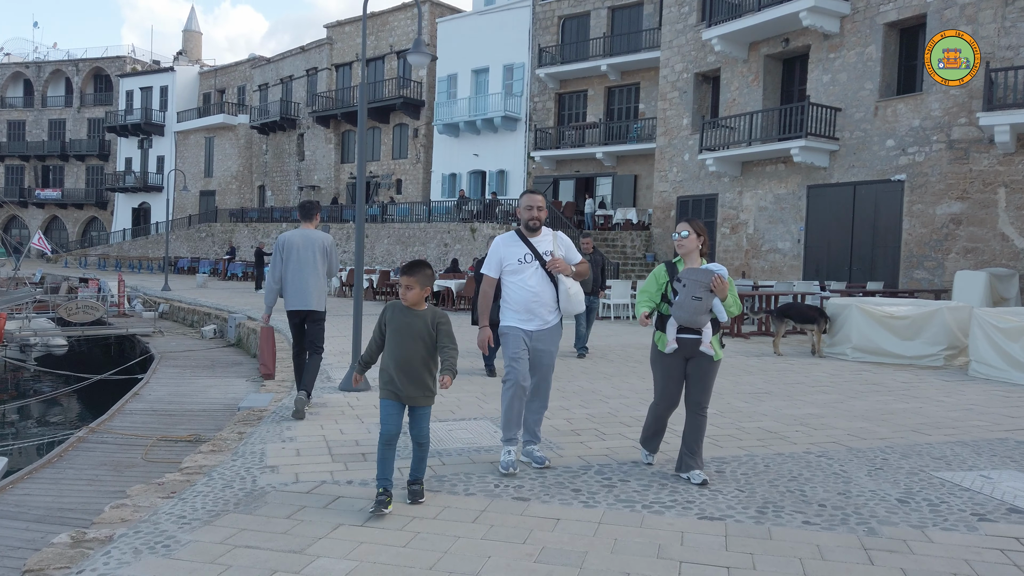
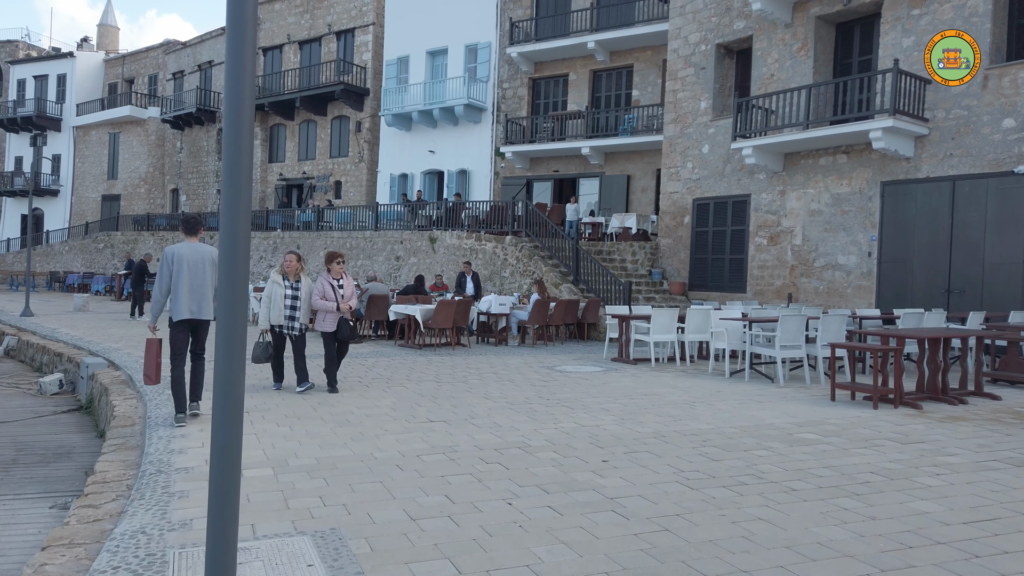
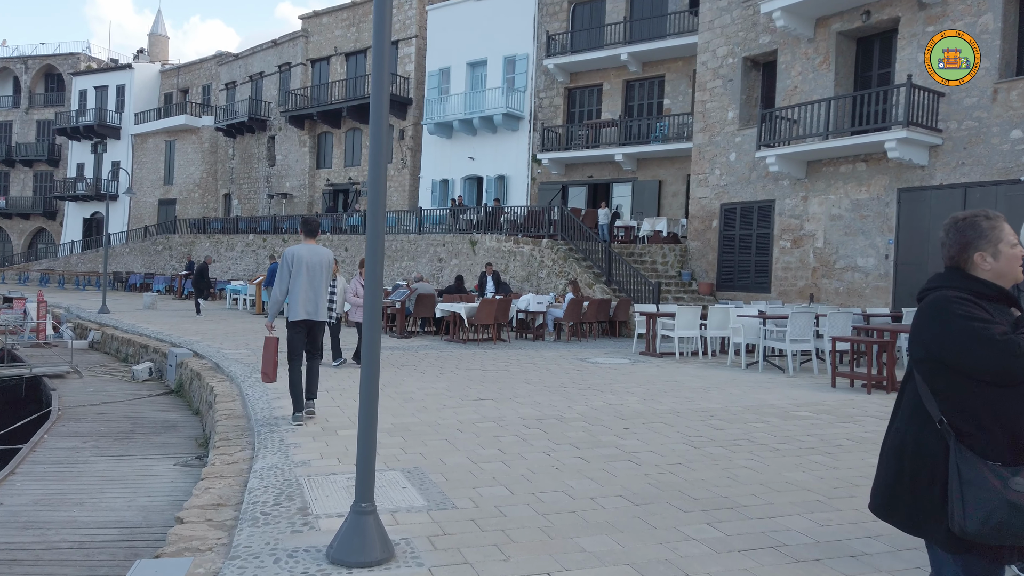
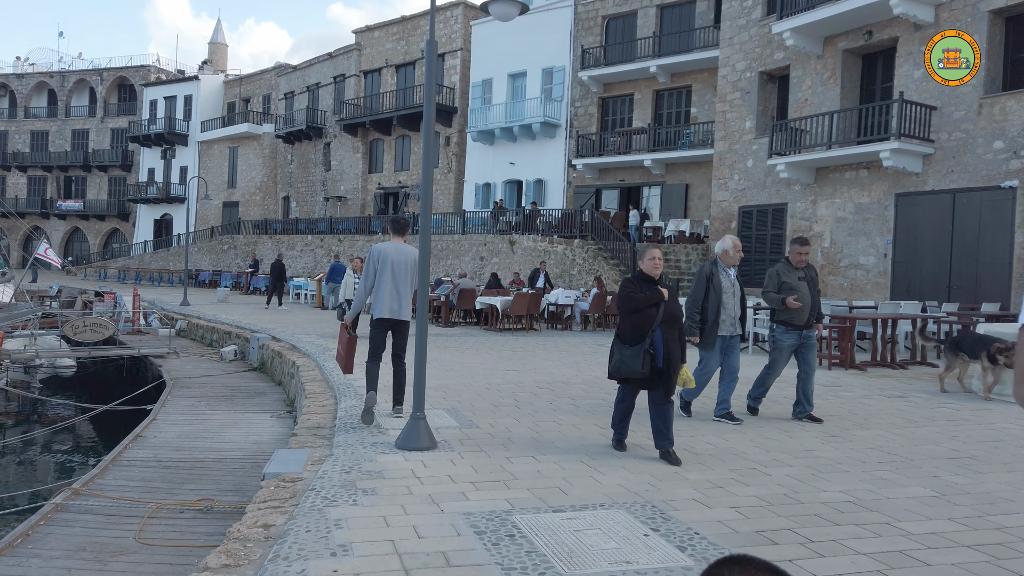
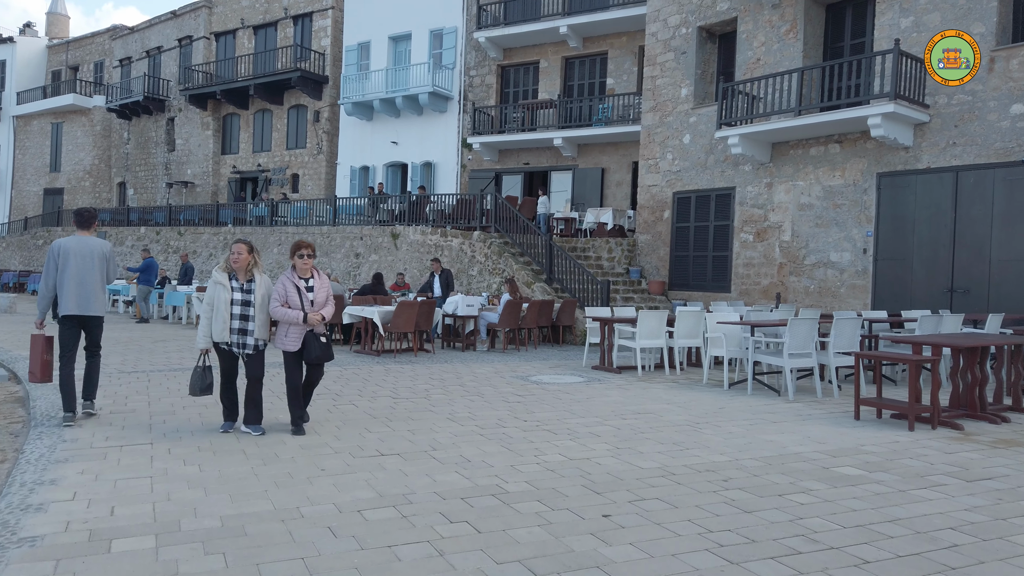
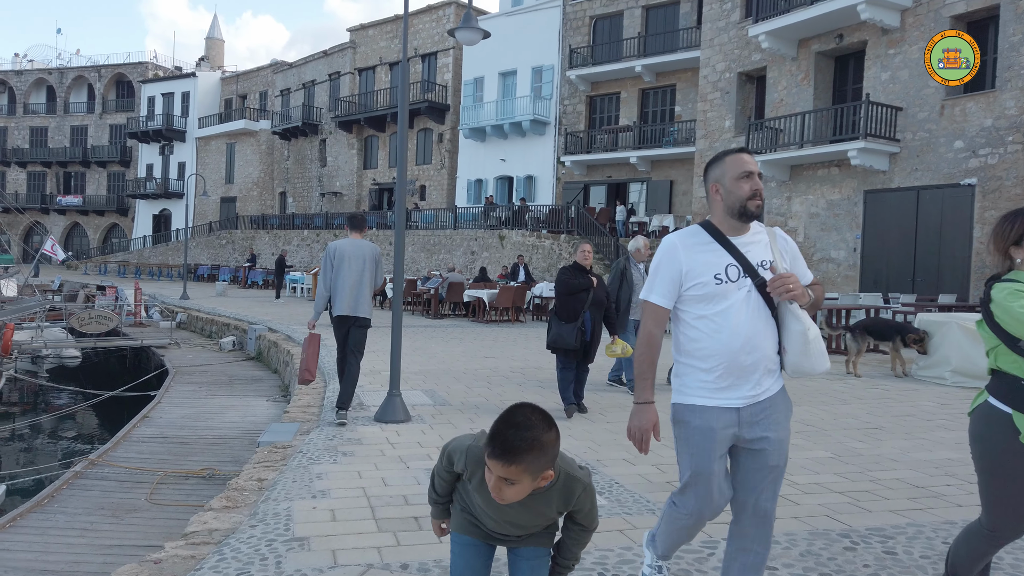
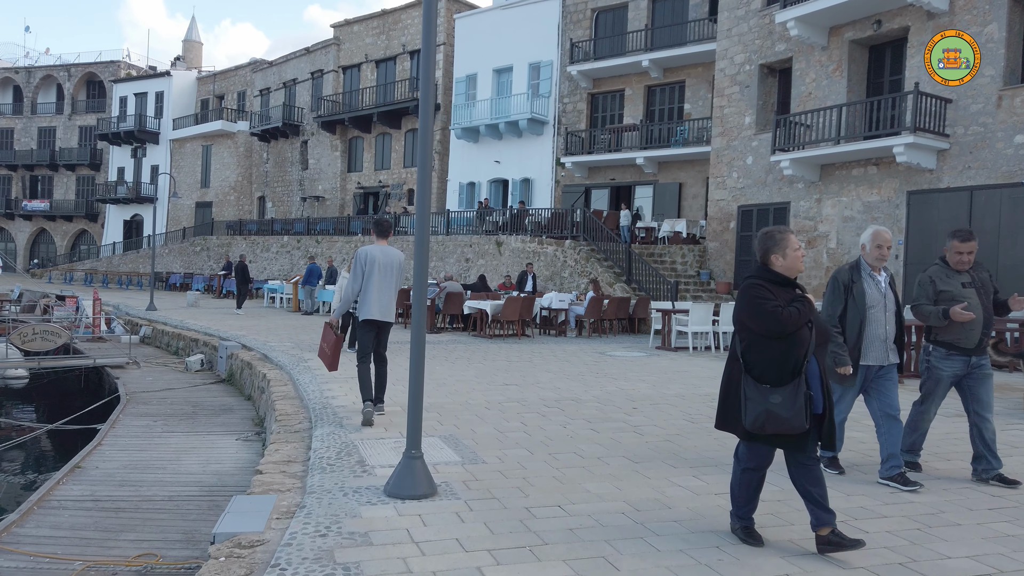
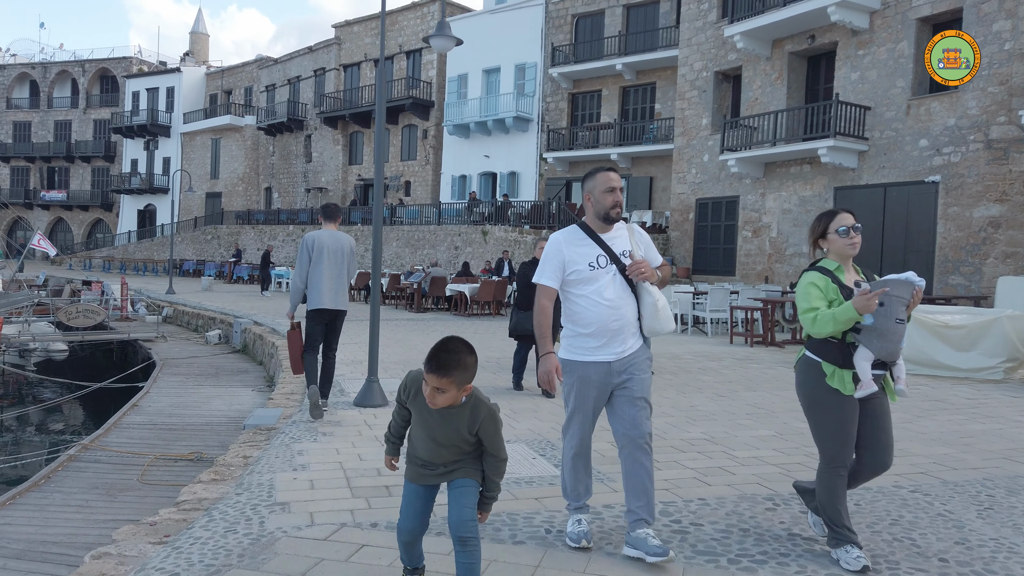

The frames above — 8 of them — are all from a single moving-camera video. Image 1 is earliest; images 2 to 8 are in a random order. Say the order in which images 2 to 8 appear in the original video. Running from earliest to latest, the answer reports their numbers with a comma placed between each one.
8, 6, 4, 7, 3, 2, 5
